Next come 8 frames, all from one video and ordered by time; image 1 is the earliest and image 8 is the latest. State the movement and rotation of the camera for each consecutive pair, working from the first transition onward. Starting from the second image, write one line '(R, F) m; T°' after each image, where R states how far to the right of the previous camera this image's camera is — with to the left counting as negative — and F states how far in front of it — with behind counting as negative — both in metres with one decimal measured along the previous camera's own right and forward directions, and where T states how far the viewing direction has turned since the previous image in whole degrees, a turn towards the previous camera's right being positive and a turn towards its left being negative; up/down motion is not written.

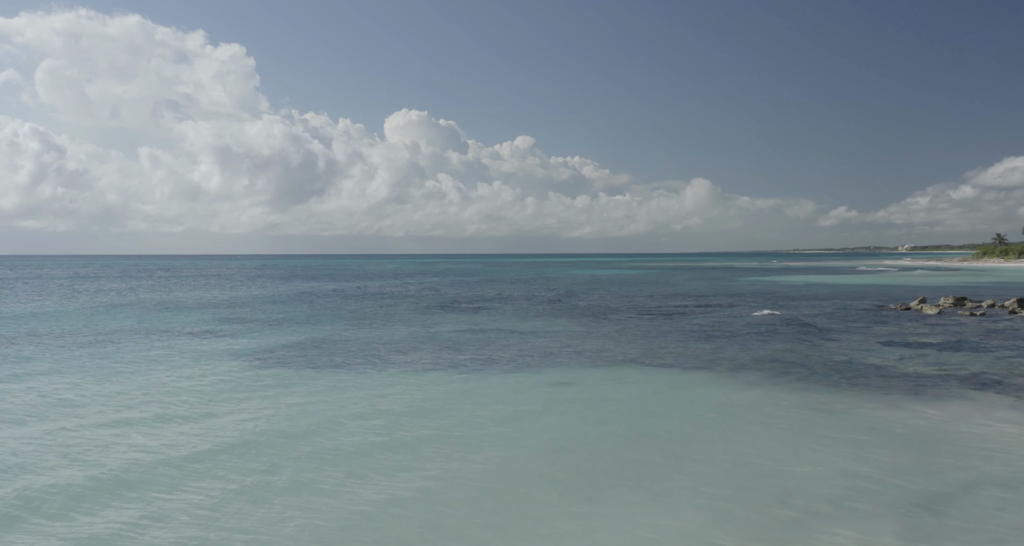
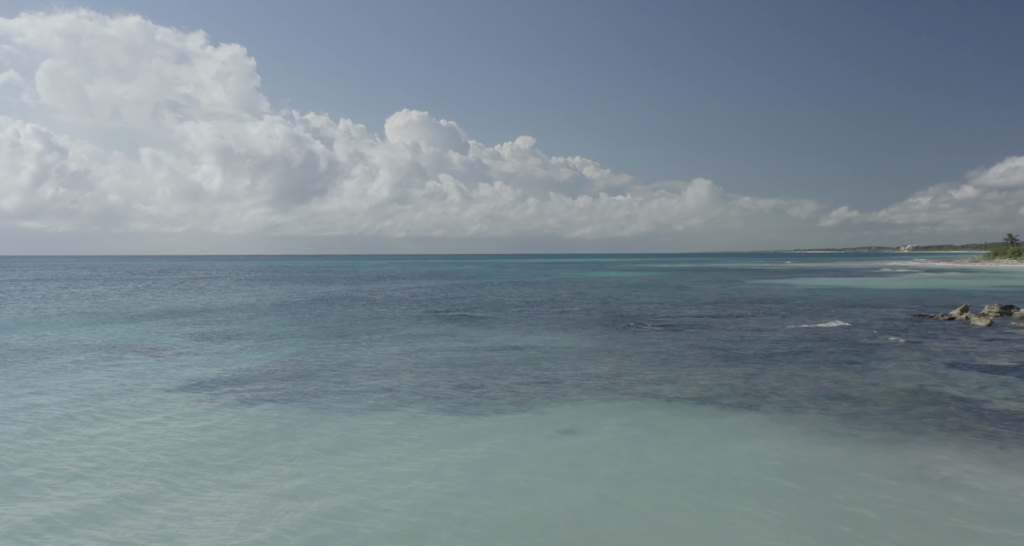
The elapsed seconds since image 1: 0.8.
(-0.2, +2.9) m; 0°
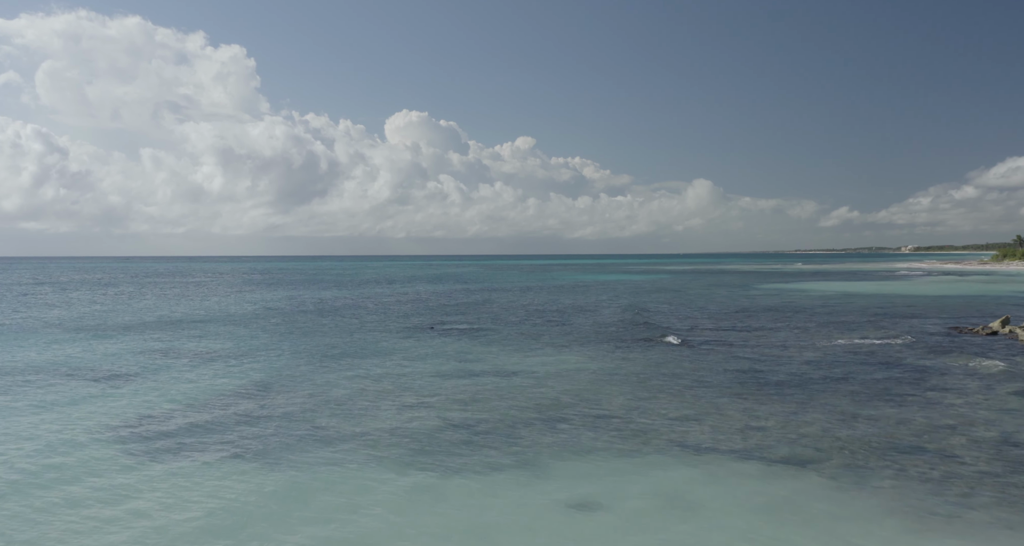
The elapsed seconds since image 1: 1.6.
(0.0, +2.6) m; 0°
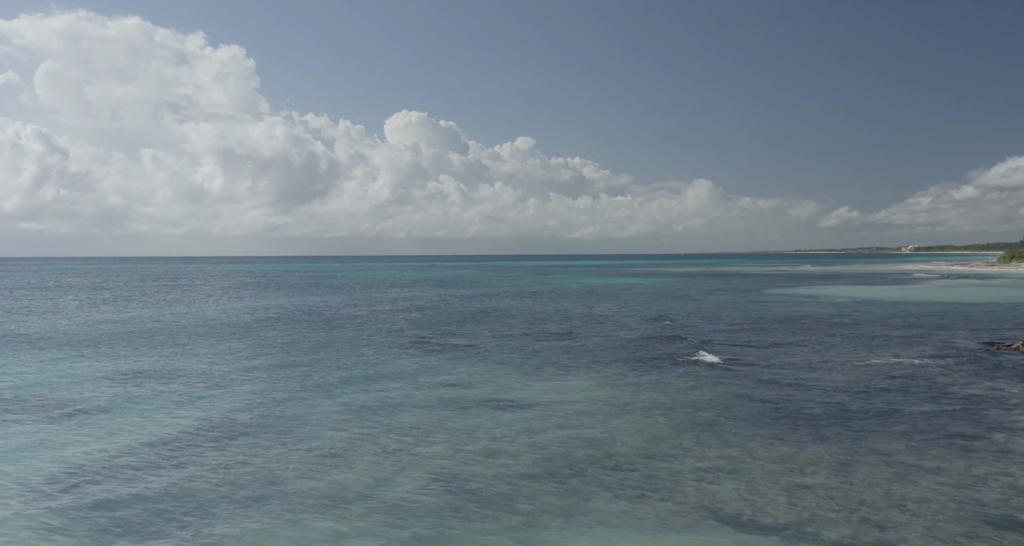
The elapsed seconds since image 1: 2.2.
(0.0, +2.2) m; 0°
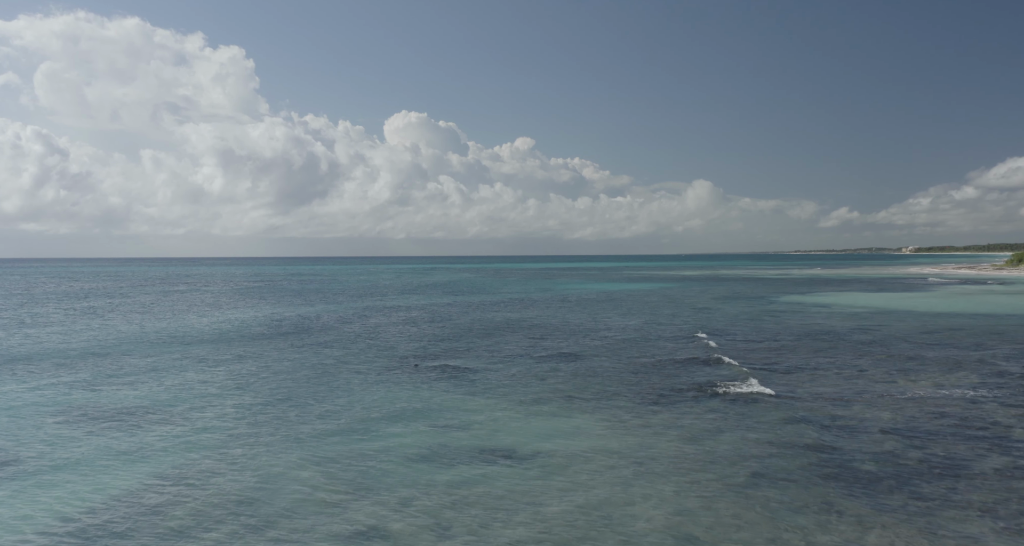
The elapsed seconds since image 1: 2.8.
(0.0, +2.5) m; 0°
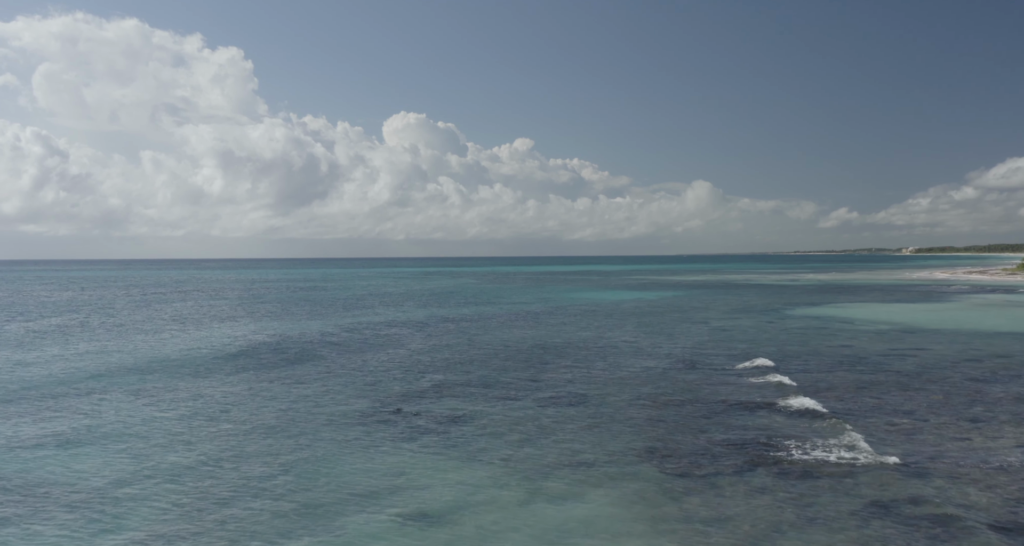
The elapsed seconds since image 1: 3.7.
(-0.1, +3.9) m; 0°
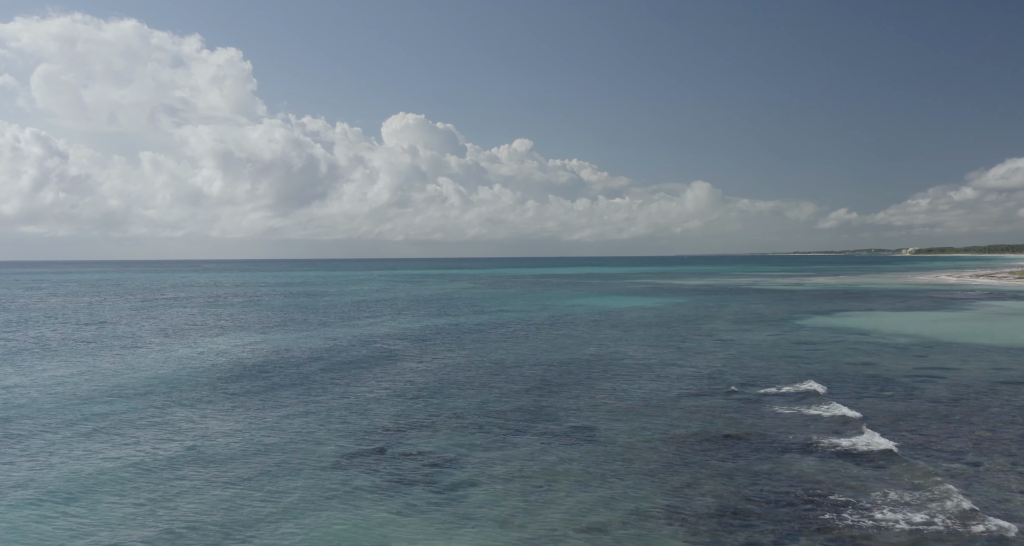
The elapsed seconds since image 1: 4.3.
(0.0, +2.7) m; 0°
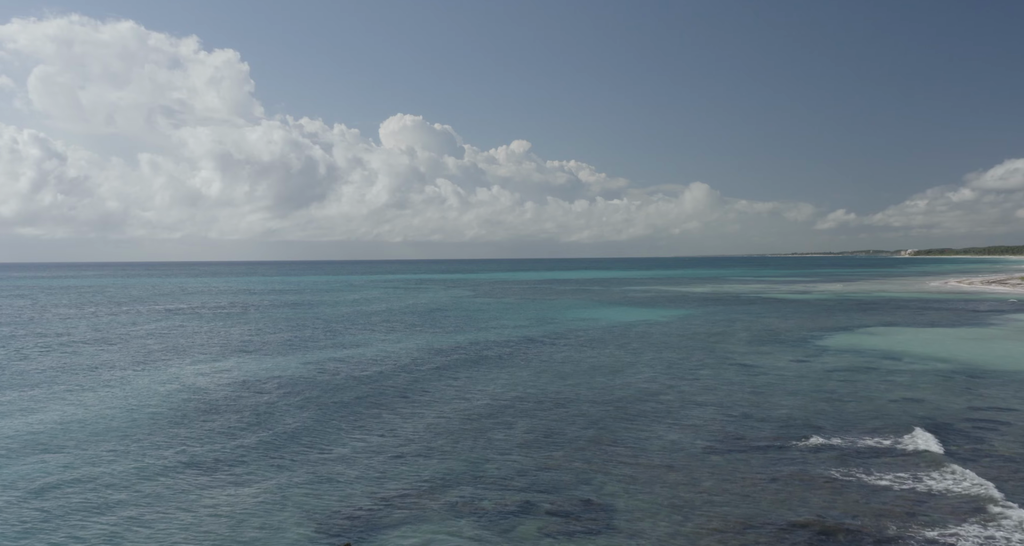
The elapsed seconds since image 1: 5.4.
(-0.1, +4.6) m; 0°
